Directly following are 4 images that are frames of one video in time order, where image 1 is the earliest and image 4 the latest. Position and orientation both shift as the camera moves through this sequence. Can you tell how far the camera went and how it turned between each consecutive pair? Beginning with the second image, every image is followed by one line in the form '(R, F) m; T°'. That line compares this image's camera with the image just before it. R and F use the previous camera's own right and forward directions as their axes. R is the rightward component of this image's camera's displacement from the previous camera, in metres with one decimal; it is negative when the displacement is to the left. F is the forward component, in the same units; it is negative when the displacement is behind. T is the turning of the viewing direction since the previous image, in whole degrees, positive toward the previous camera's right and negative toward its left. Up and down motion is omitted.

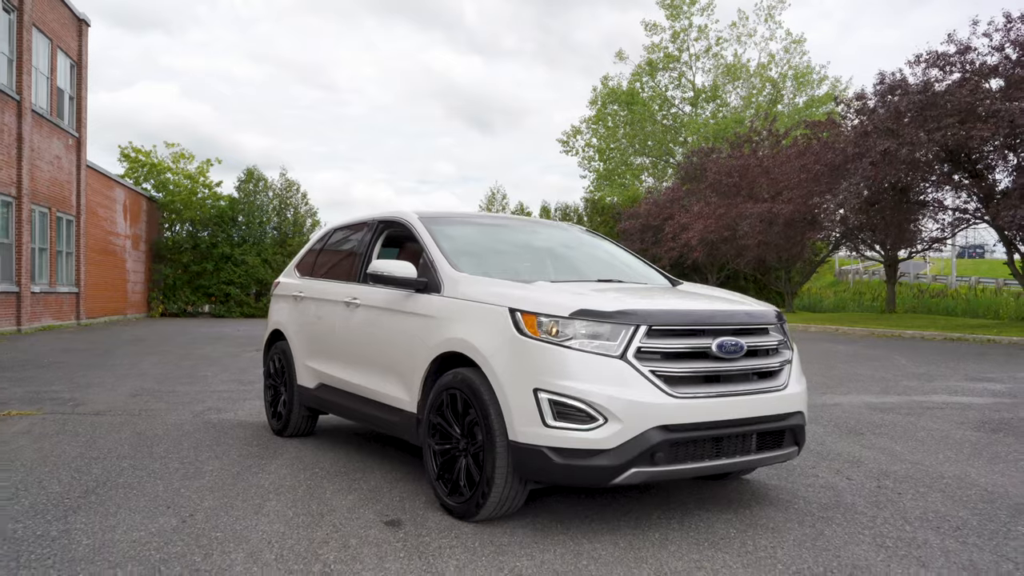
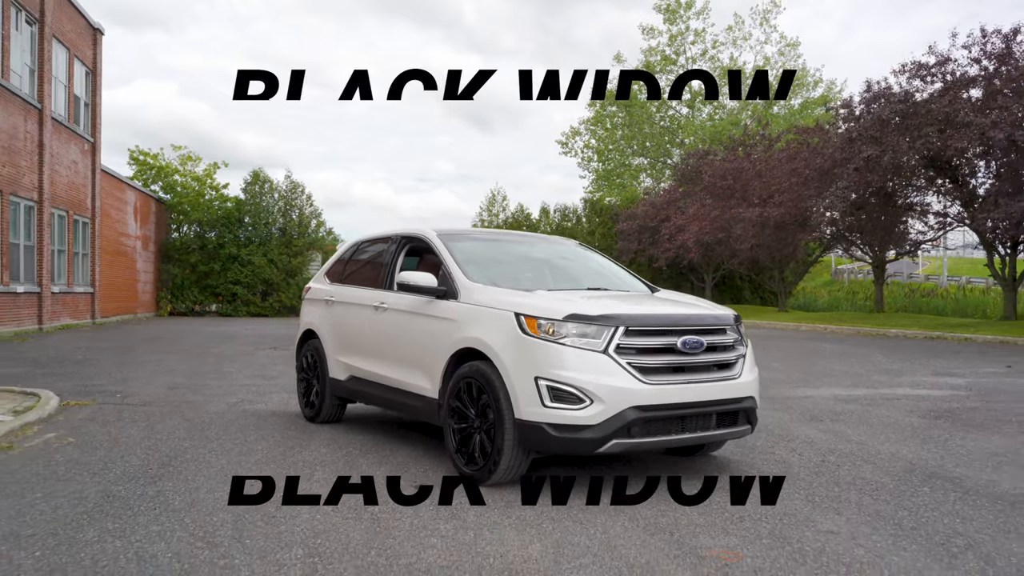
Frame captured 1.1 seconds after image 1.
(0.0, -0.9) m; 0°
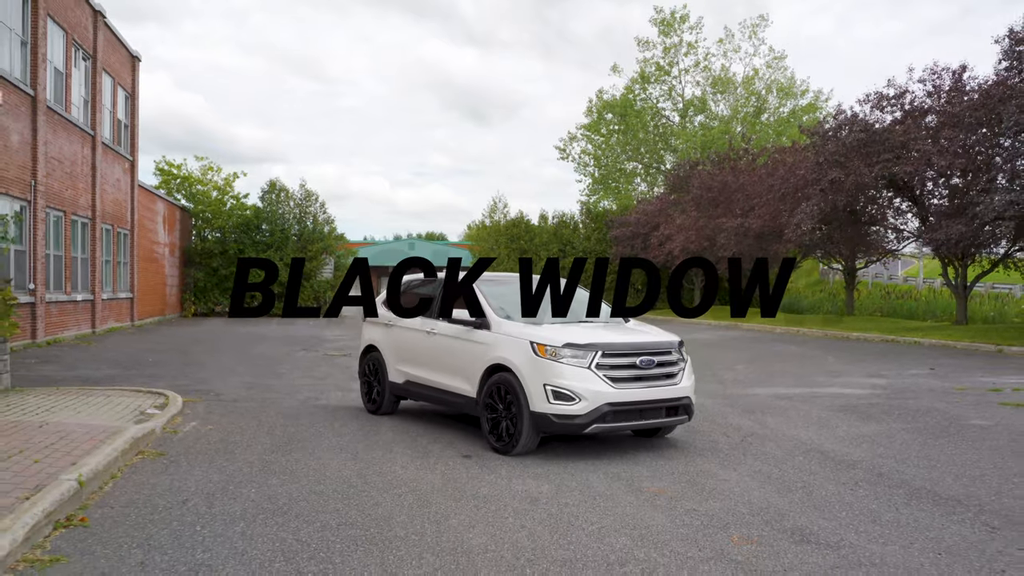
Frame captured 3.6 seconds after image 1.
(-0.2, -2.5) m; 0°
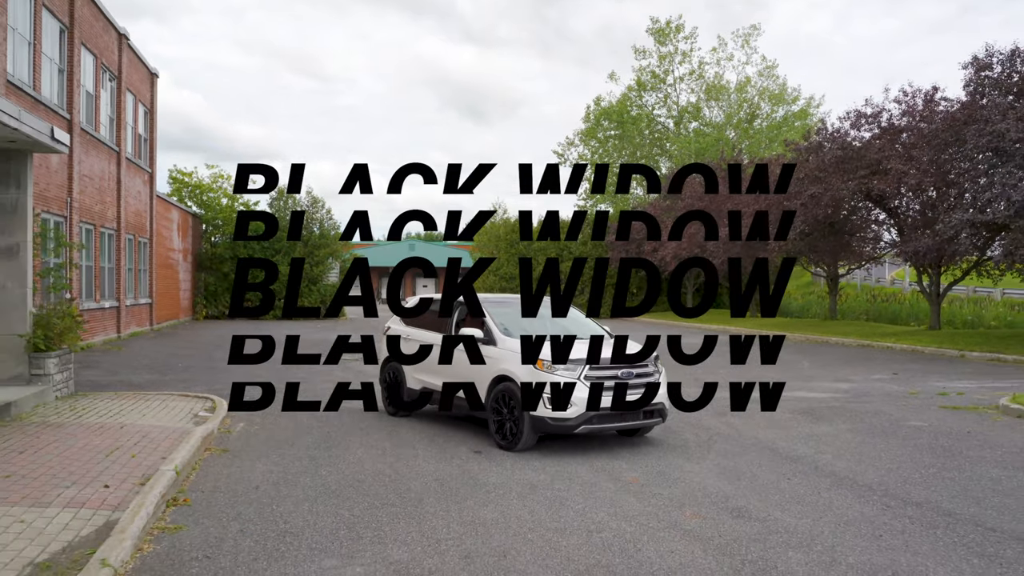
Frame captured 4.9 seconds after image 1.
(0.0, -1.5) m; 0°
